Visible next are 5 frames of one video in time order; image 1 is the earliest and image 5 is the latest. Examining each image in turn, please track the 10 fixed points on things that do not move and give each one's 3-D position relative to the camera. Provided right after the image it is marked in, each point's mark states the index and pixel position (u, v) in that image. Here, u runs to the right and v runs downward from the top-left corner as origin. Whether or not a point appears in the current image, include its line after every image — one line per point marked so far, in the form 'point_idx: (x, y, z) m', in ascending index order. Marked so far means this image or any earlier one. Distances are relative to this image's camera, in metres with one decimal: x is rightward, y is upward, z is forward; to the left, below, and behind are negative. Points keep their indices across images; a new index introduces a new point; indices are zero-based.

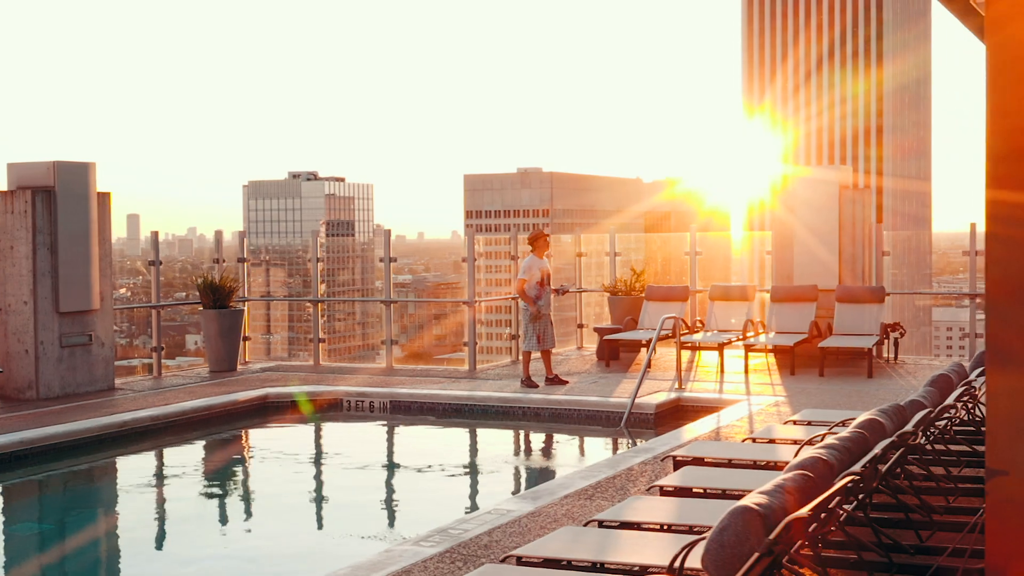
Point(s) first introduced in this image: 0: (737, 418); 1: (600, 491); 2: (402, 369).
0: (+1.5, -0.9, +9.4) m
1: (+0.4, -1.0, +6.8) m
2: (-1.1, -0.8, +14.4) m
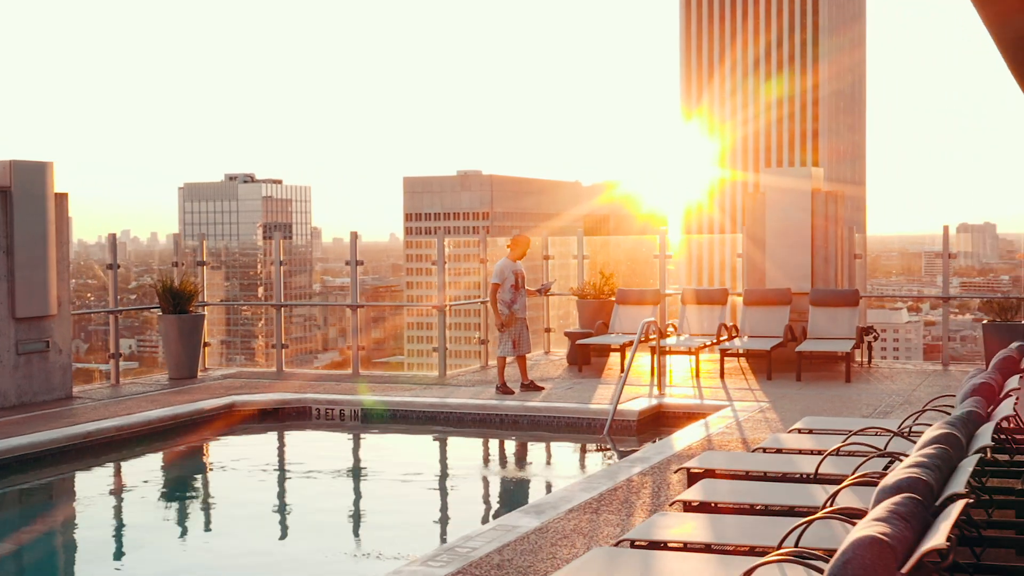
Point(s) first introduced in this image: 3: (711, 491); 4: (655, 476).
0: (+1.4, -0.9, +9.2) m
1: (+0.4, -1.0, +6.6) m
2: (-1.4, -0.9, +14.0) m
3: (+0.8, -0.8, +5.5) m
4: (+0.7, -1.0, +7.3) m
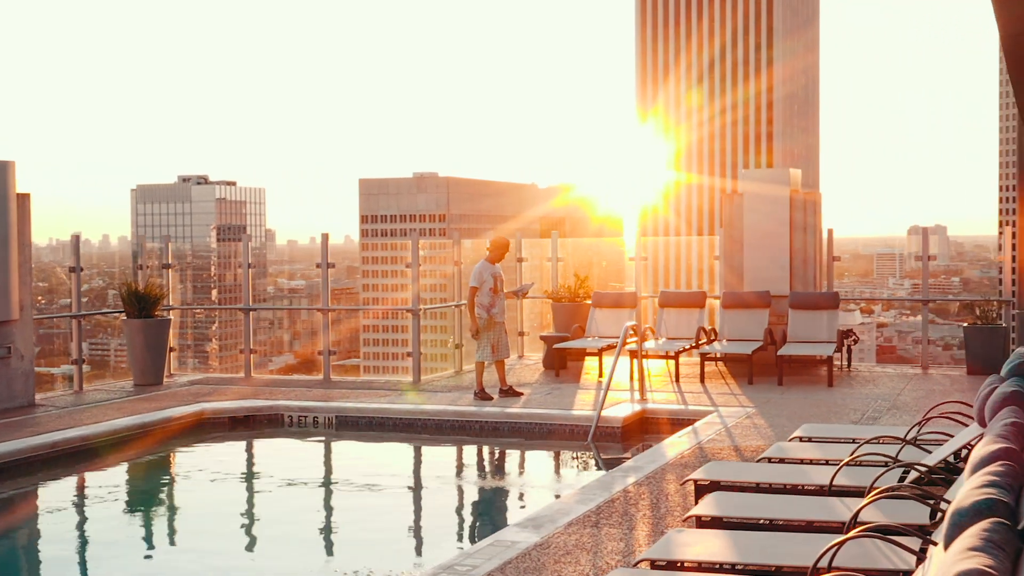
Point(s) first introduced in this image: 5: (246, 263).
0: (+1.3, -0.9, +8.9) m
1: (+0.4, -1.0, +6.3) m
2: (-1.7, -0.9, +13.7) m
3: (+0.8, -0.8, +5.2) m
4: (+0.7, -1.0, +7.0) m
5: (-2.7, +0.3, +14.2) m
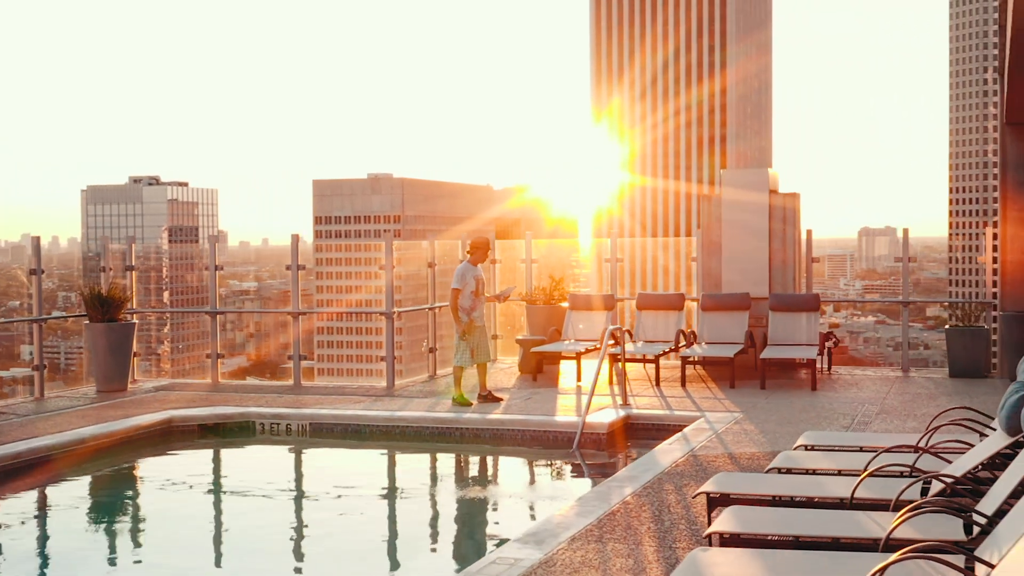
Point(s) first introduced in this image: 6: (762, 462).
0: (+1.2, -0.9, +8.7) m
1: (+0.4, -1.0, +6.0) m
2: (-2.0, -0.9, +13.3) m
3: (+0.8, -0.8, +5.0) m
4: (+0.7, -1.0, +6.8) m
5: (-3.0, +0.2, +13.8) m
6: (+1.4, -1.0, +7.8) m
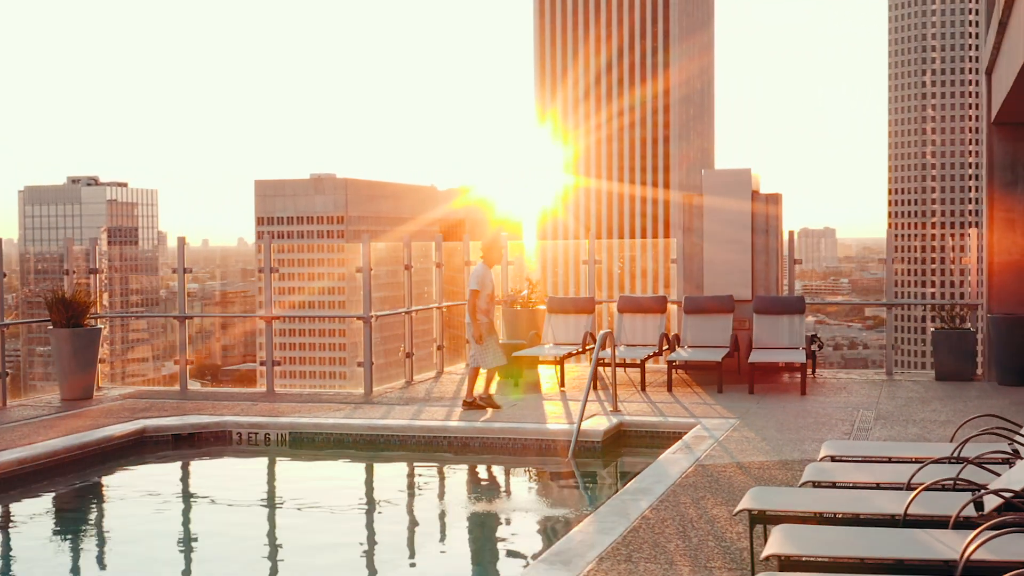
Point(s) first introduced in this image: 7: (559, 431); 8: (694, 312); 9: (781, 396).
0: (+1.2, -1.0, +8.4) m
1: (+0.5, -1.1, +5.7) m
2: (-2.2, -1.0, +12.9) m
3: (+0.9, -0.8, +4.7) m
4: (+0.7, -1.0, +6.5) m
5: (-3.2, +0.2, +13.3) m
6: (+1.4, -1.0, +7.5) m
7: (+0.3, -1.0, +9.3) m
8: (+1.6, -0.2, +12.5) m
9: (+2.1, -0.9, +11.1) m
